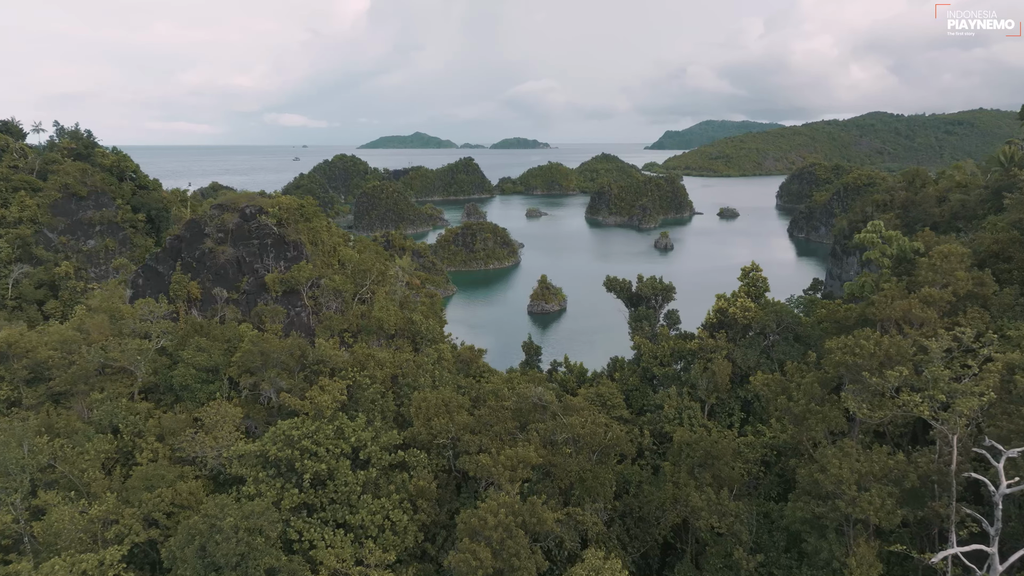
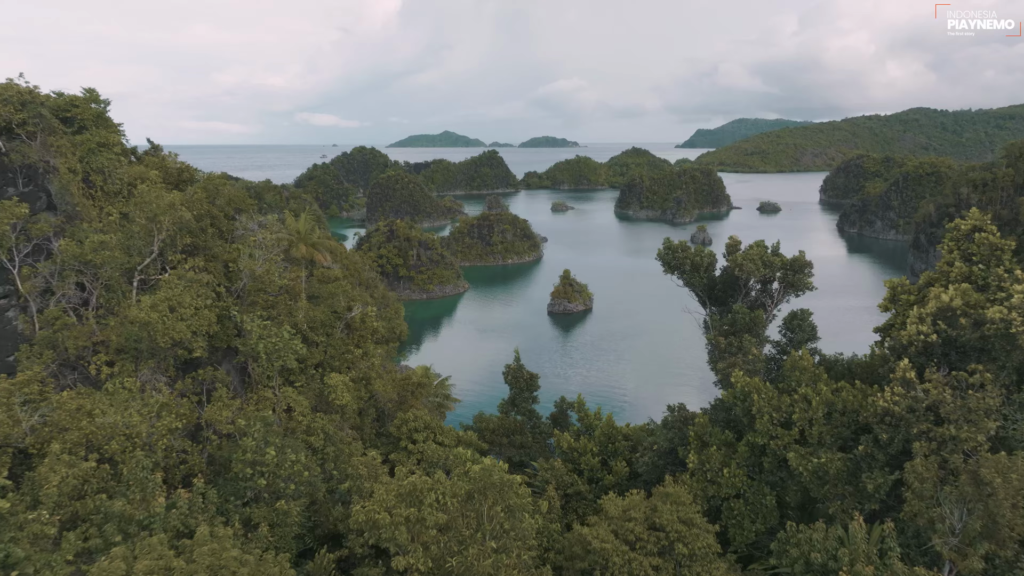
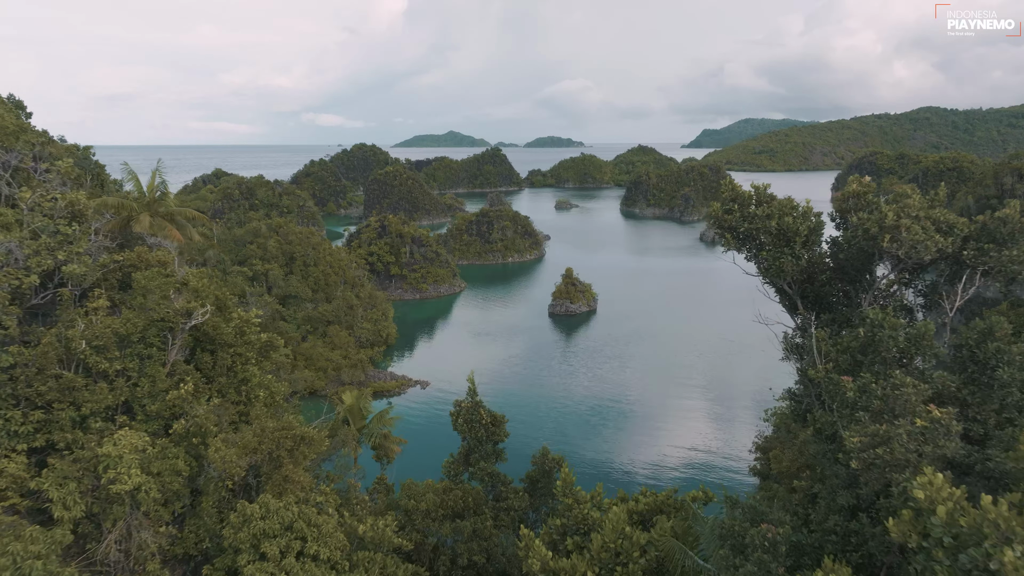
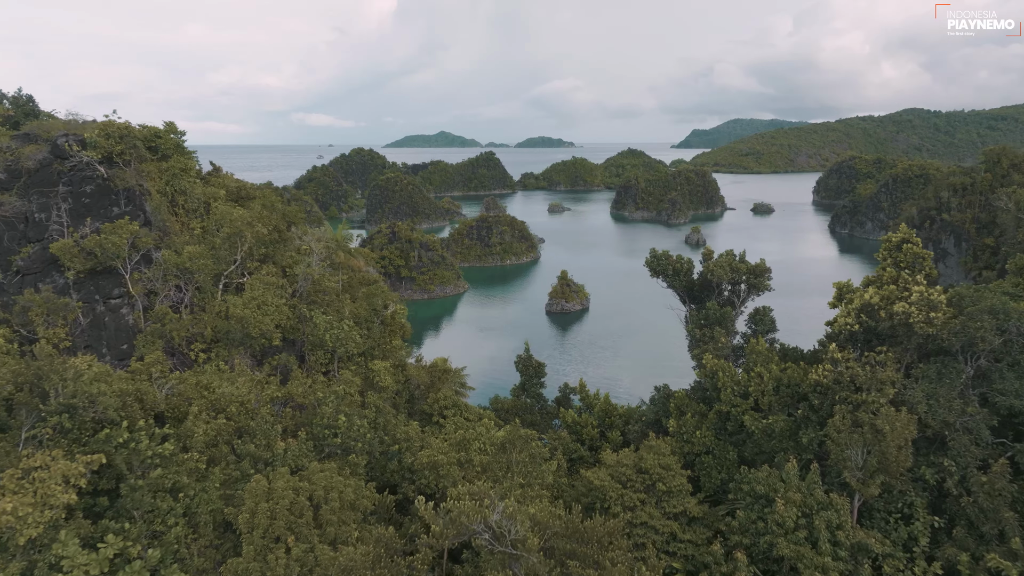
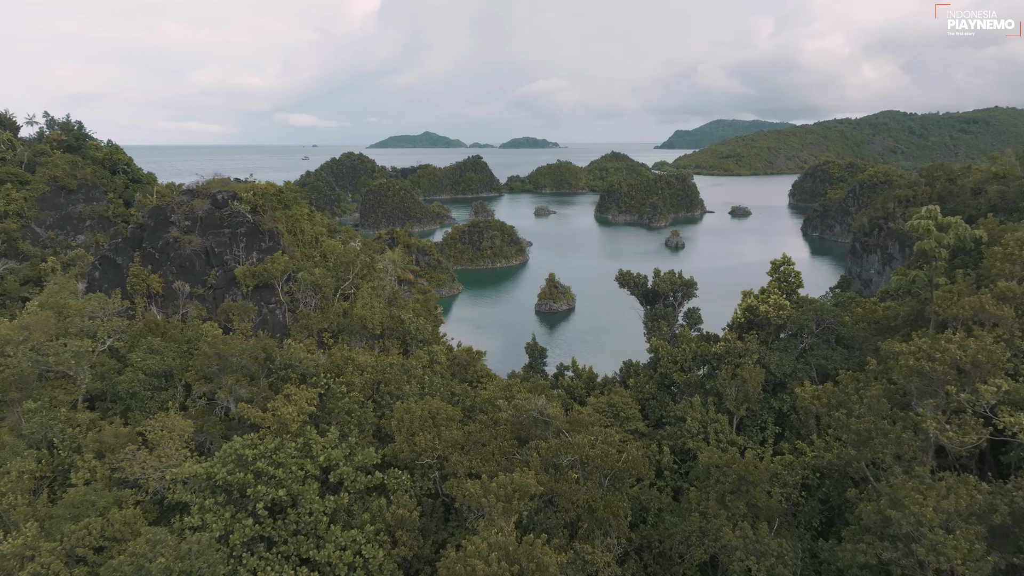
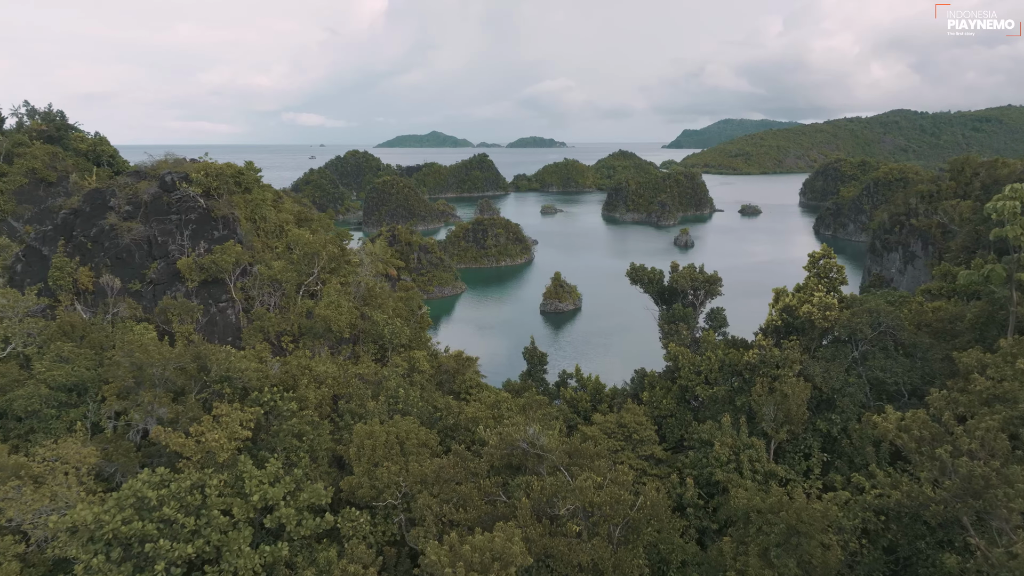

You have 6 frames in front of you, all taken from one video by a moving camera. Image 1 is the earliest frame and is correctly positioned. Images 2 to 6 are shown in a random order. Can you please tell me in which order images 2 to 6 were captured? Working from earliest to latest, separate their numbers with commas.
5, 6, 4, 2, 3
